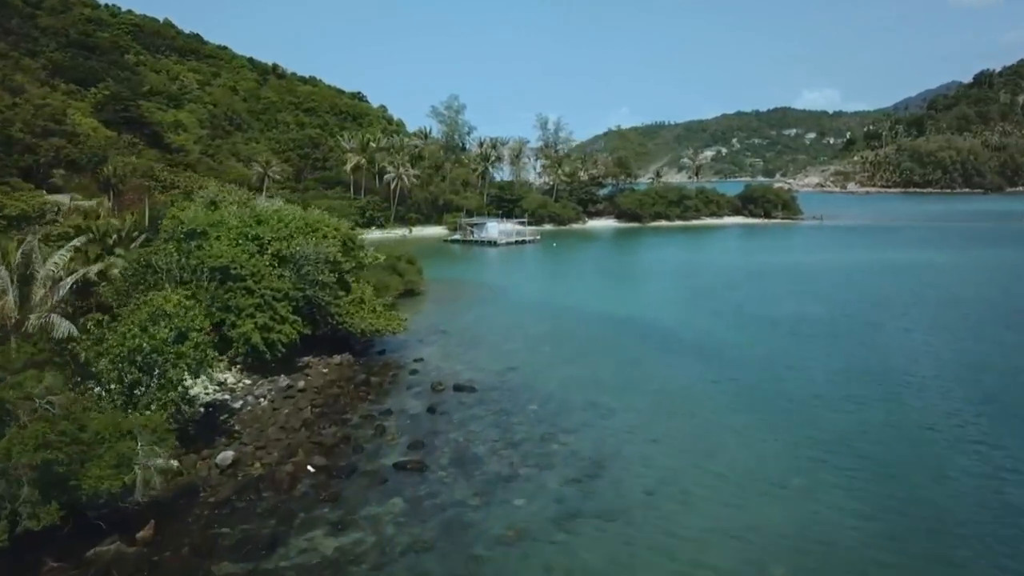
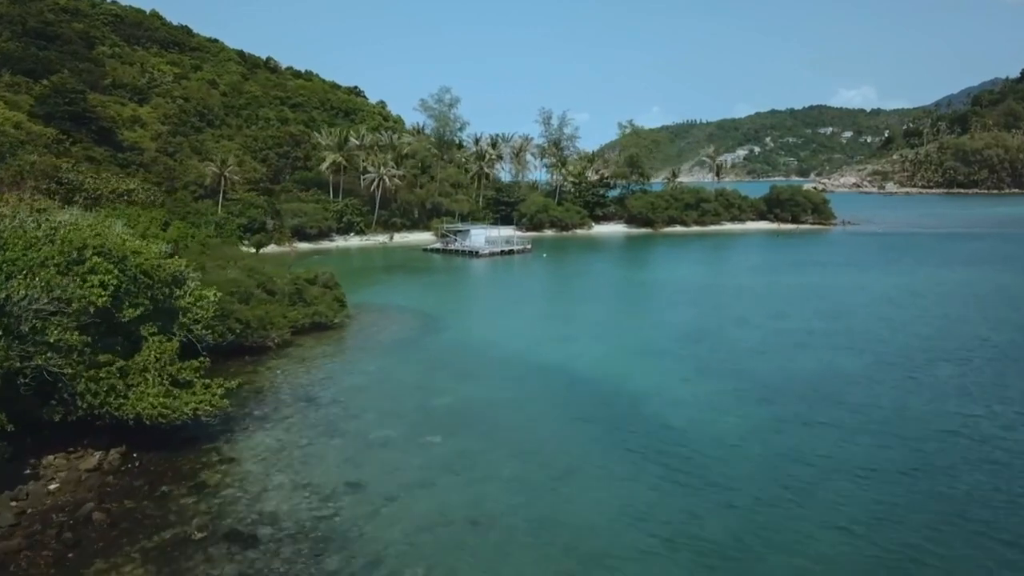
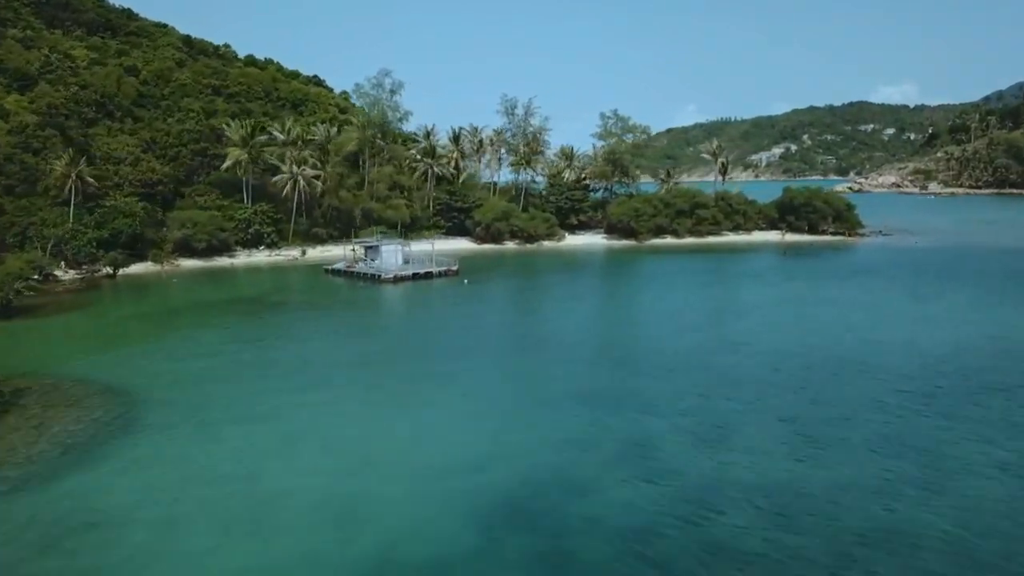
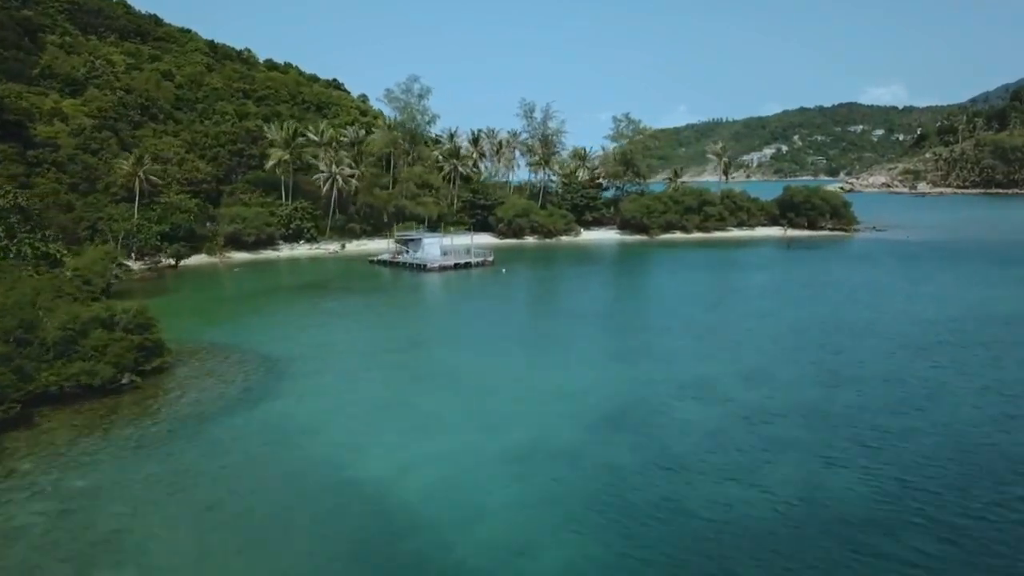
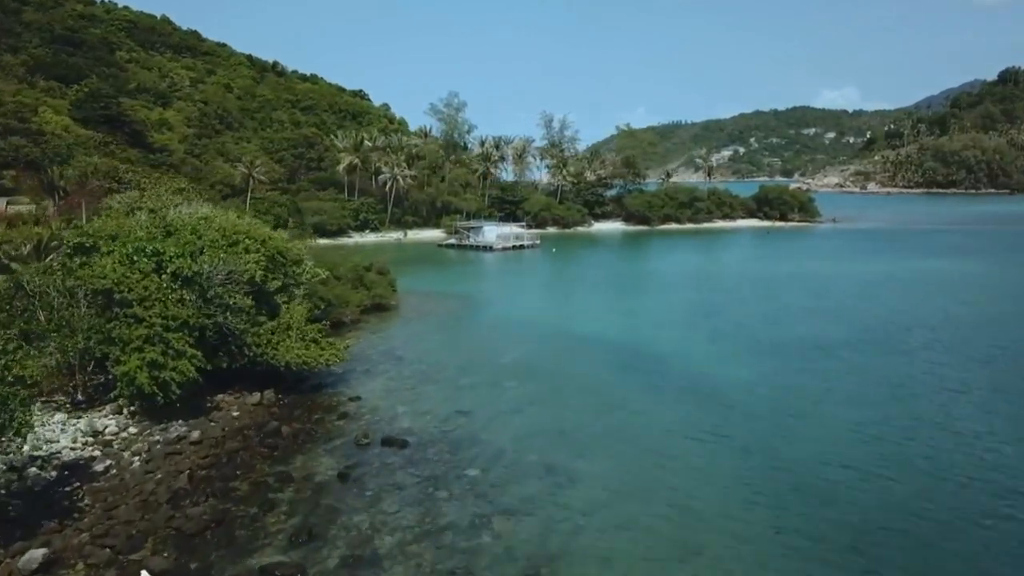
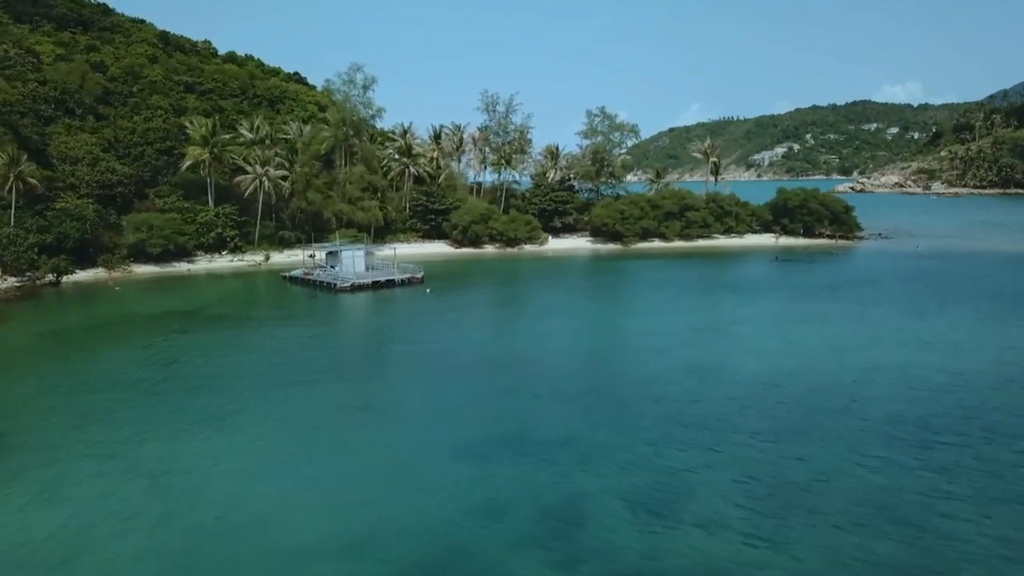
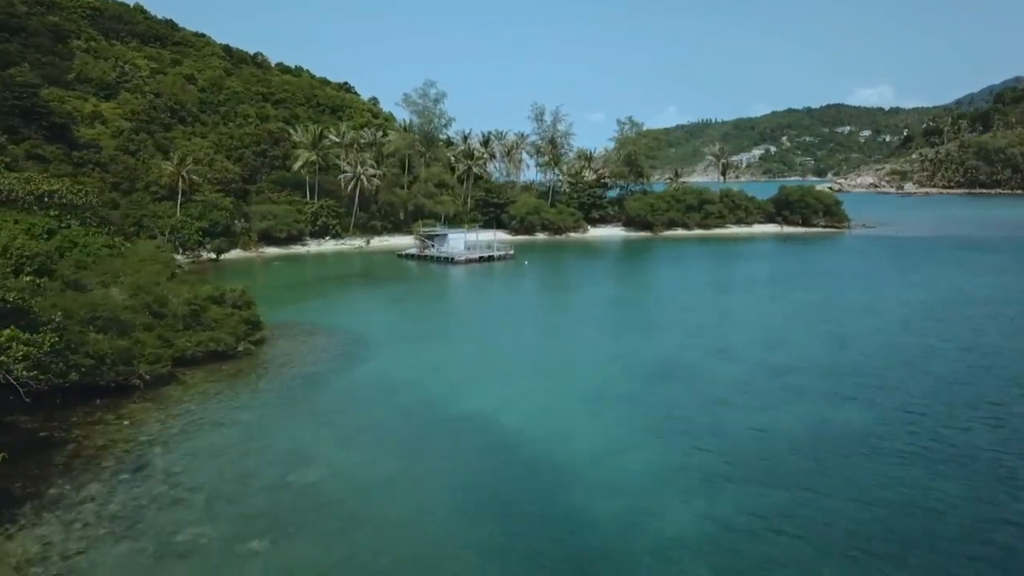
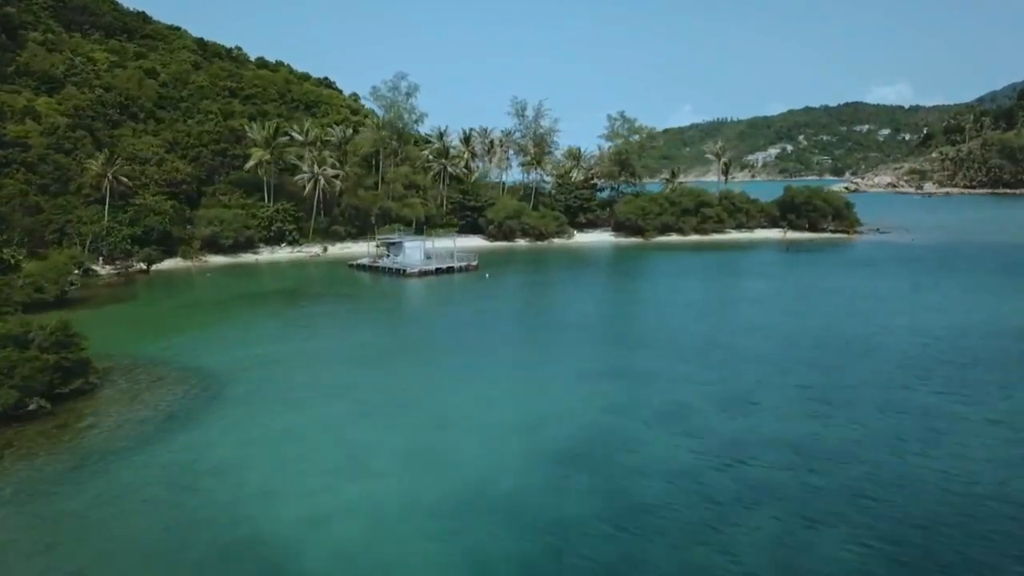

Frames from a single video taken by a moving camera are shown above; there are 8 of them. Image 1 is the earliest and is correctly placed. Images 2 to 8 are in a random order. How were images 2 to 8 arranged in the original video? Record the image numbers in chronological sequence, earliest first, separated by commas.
5, 2, 7, 4, 8, 3, 6
